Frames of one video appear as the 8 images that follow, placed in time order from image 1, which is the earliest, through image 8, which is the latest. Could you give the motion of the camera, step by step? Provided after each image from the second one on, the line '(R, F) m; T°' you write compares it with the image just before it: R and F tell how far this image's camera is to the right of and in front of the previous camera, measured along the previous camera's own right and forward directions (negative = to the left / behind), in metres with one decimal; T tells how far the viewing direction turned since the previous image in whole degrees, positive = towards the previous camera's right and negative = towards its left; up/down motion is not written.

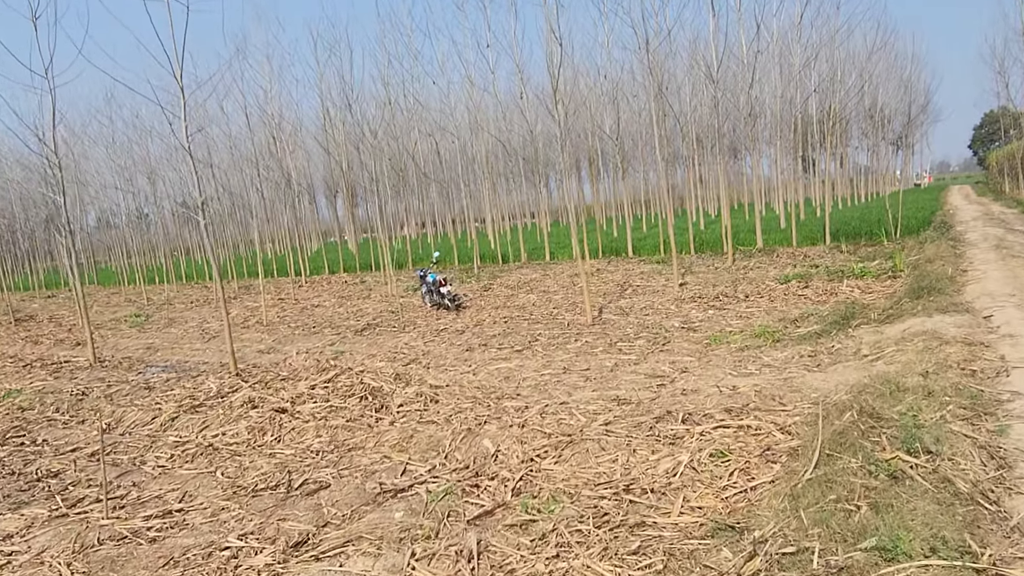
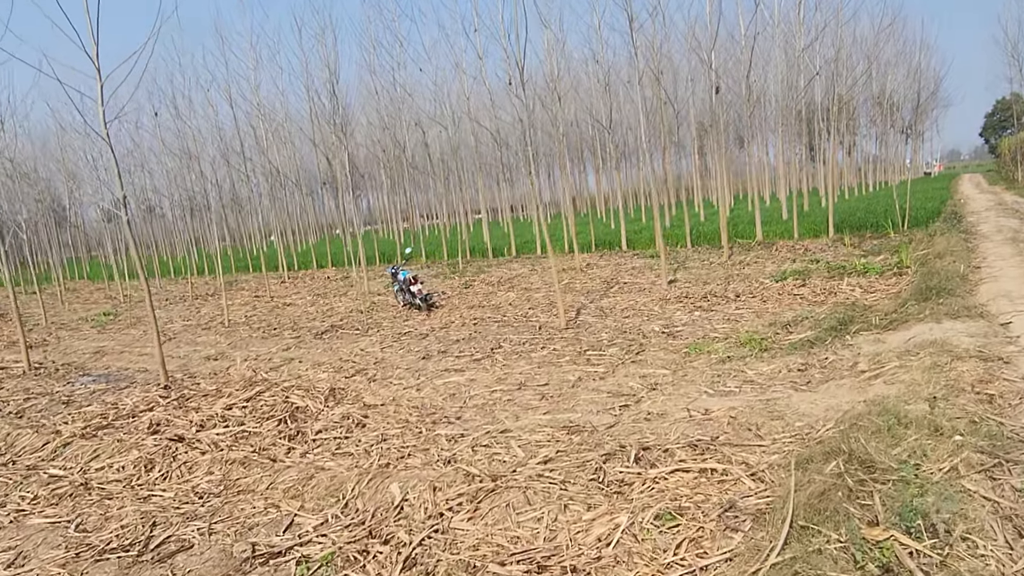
(+0.3, +0.6) m; -1°
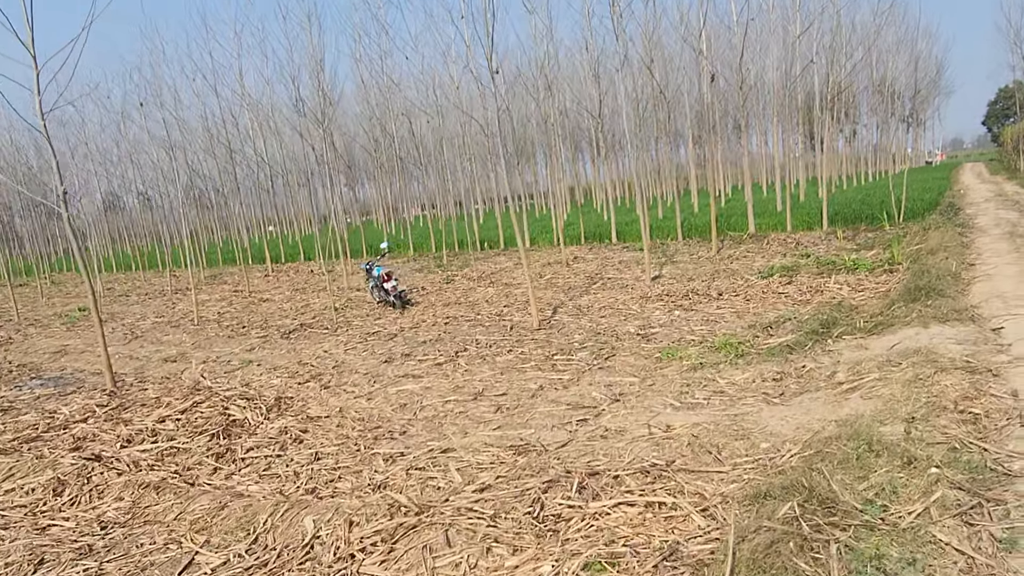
(+0.2, +0.3) m; 0°
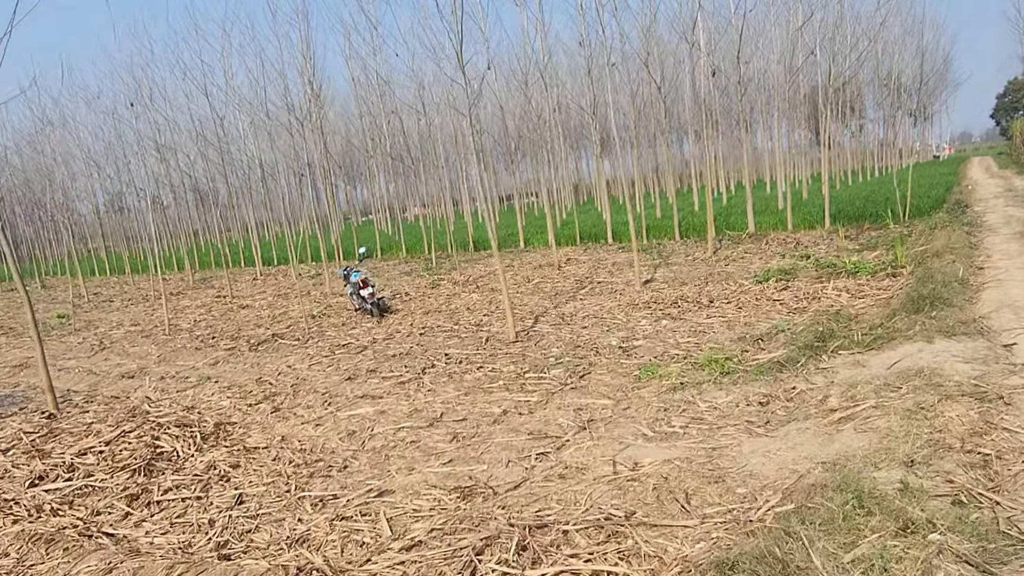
(+0.2, +0.4) m; 0°
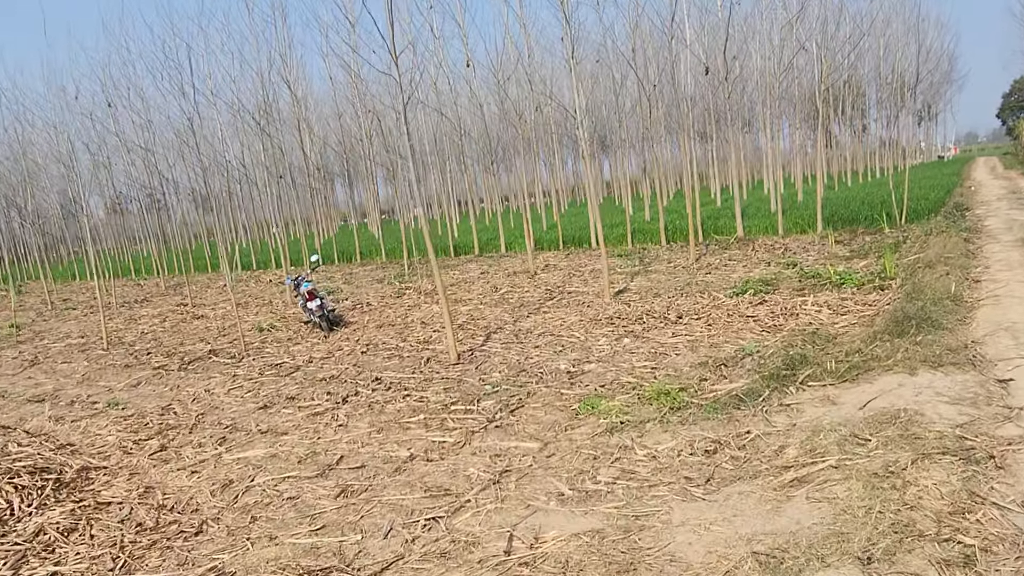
(+0.3, +0.5) m; 0°
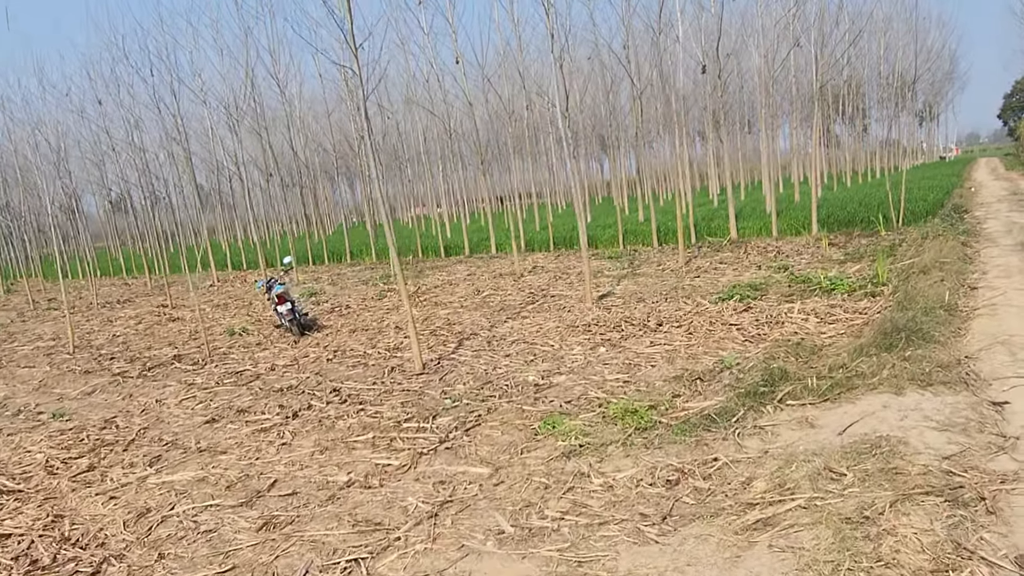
(+0.2, +0.3) m; 0°
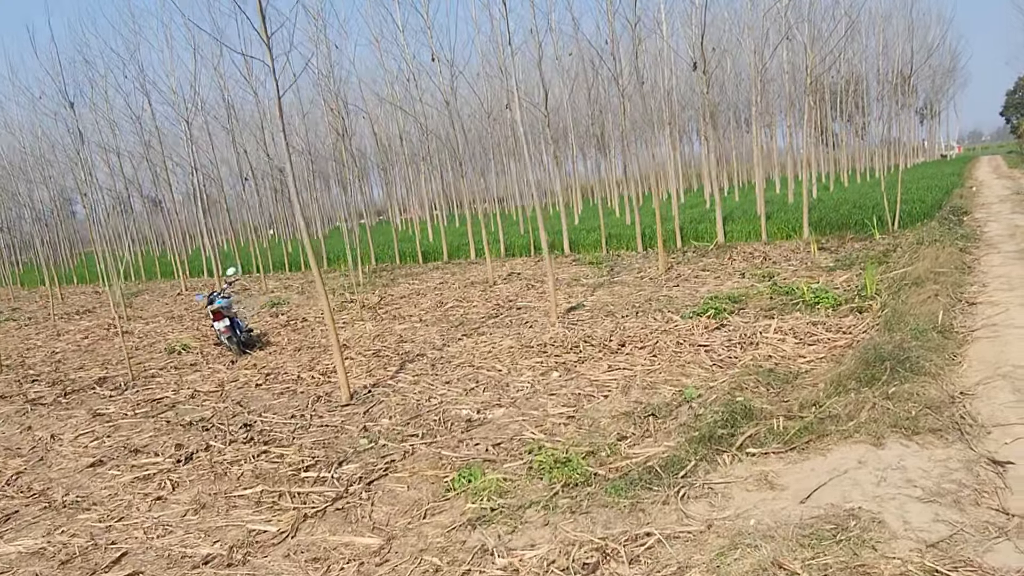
(+0.3, +0.5) m; 0°
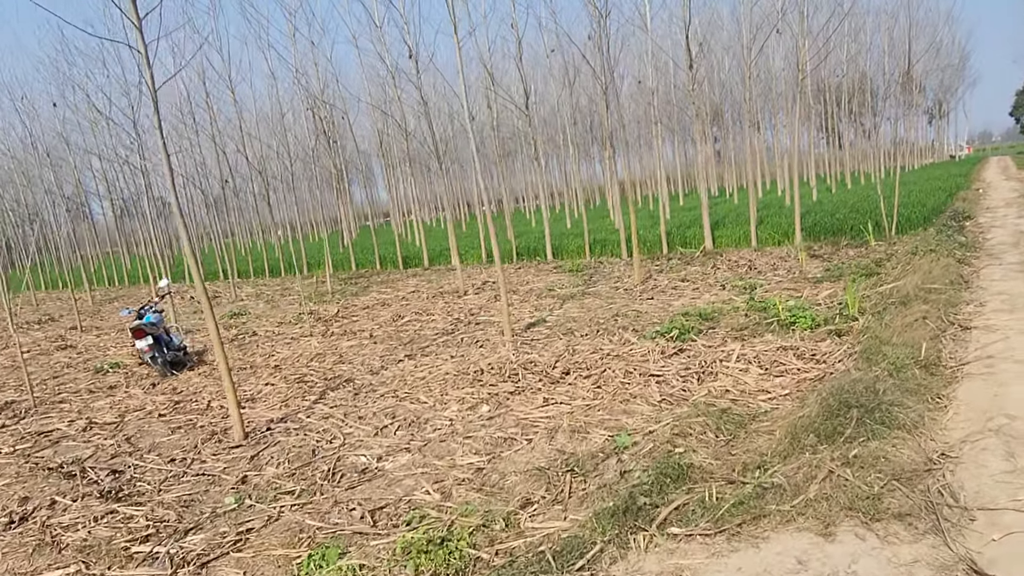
(+0.4, +0.5) m; -1°
